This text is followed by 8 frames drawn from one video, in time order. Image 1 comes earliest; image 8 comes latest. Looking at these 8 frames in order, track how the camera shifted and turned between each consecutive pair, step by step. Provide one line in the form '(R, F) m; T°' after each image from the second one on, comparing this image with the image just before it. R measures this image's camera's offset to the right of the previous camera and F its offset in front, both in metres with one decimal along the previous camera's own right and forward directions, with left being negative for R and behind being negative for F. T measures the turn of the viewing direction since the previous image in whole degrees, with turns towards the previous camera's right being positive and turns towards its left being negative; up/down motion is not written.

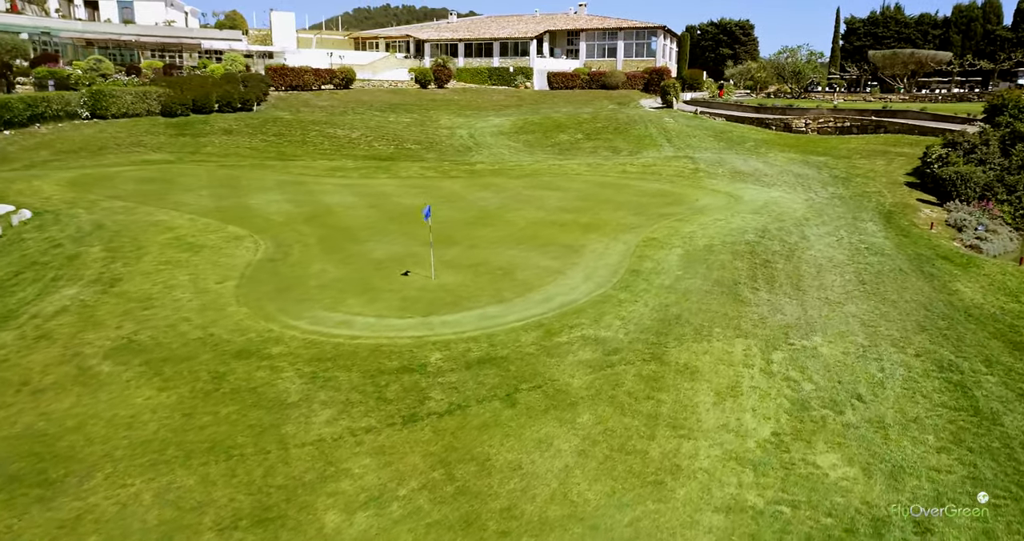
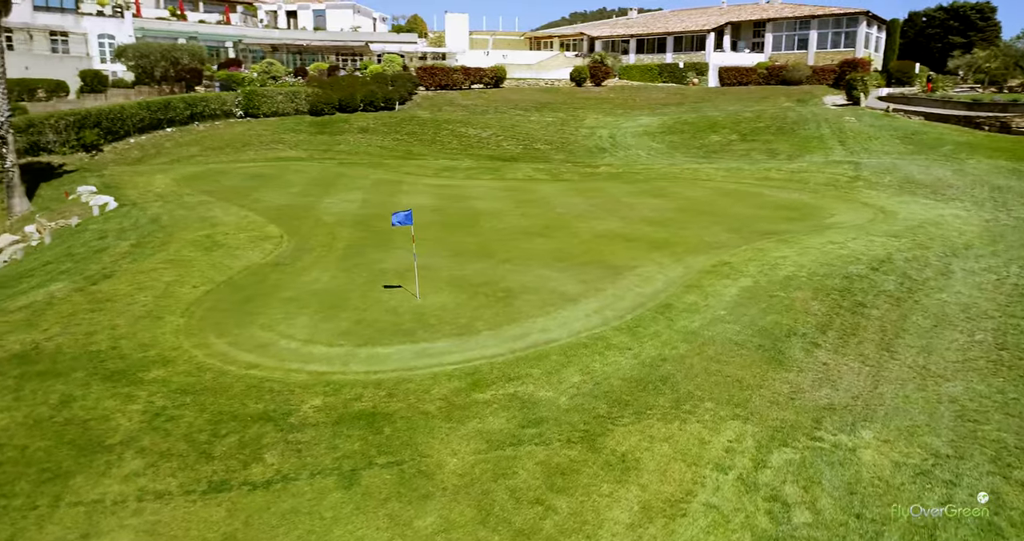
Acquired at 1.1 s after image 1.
(+4.2, +3.9) m; -16°
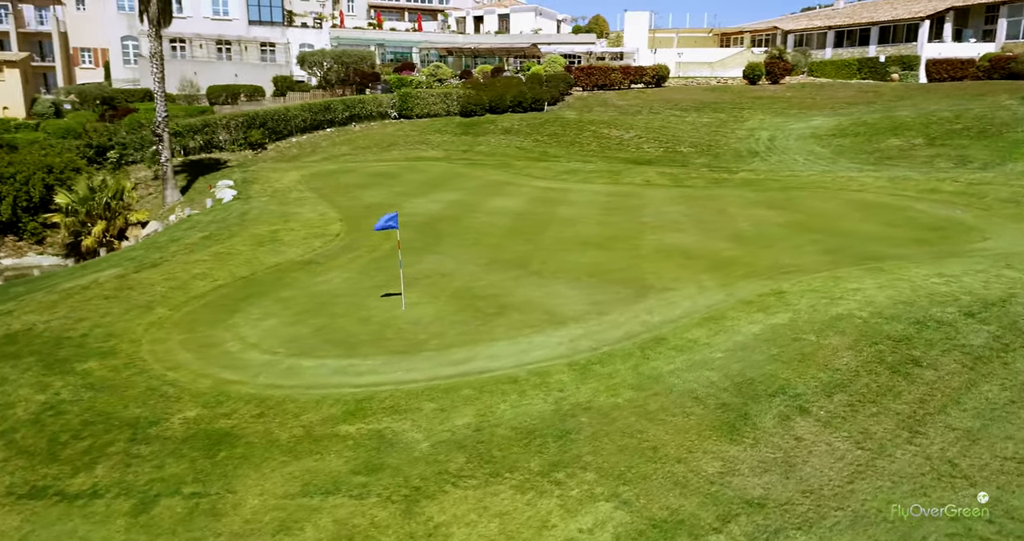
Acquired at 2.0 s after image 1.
(+4.1, +2.2) m; -17°
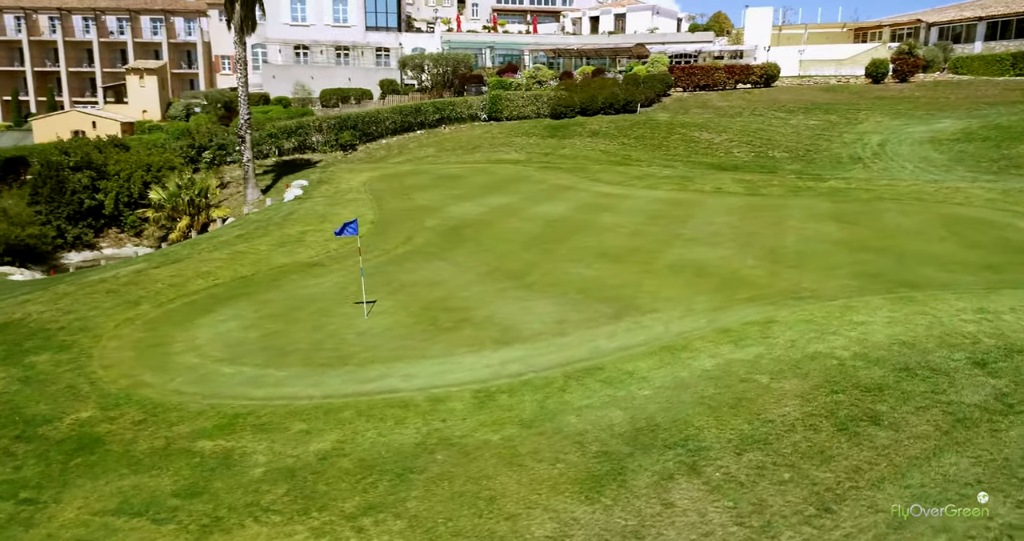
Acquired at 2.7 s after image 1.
(+3.2, +1.2) m; -11°
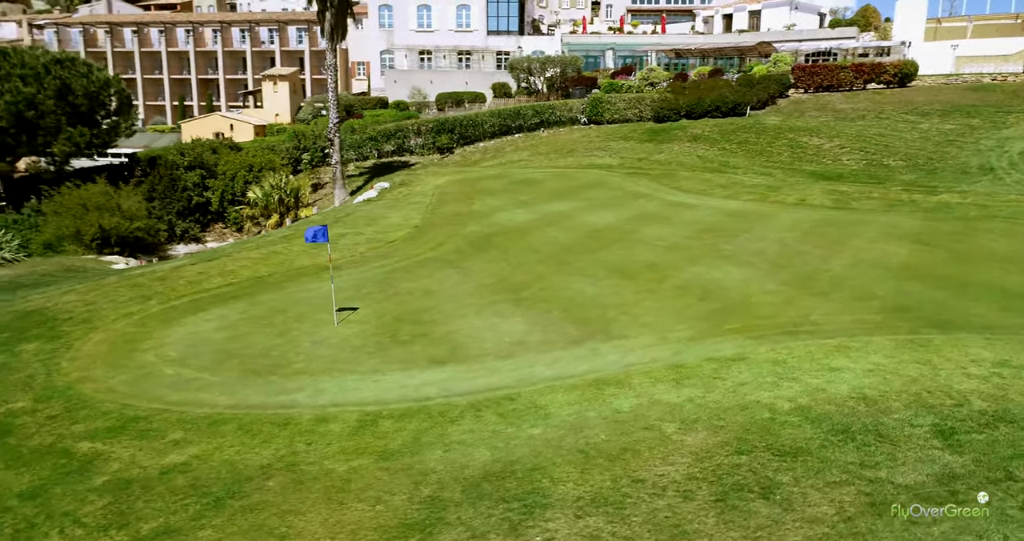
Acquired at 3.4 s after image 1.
(+3.2, +1.1) m; -12°
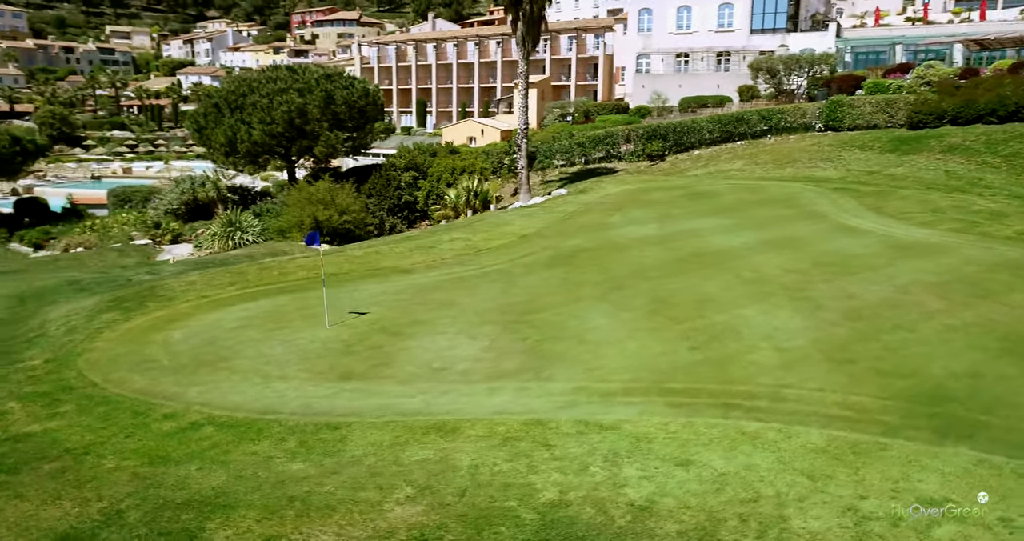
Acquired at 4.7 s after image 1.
(+5.6, +2.2) m; -24°
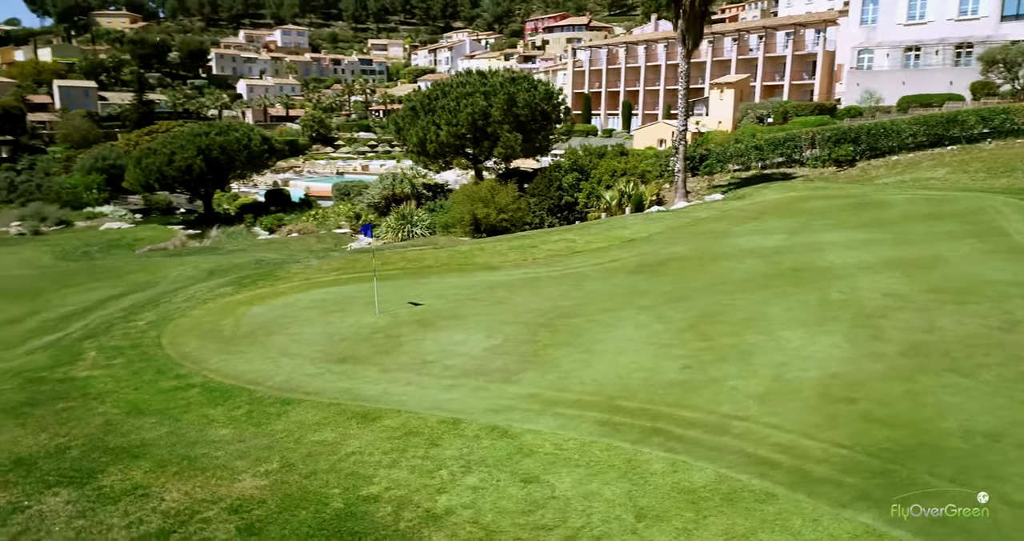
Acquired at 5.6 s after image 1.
(+3.6, +0.7) m; -18°
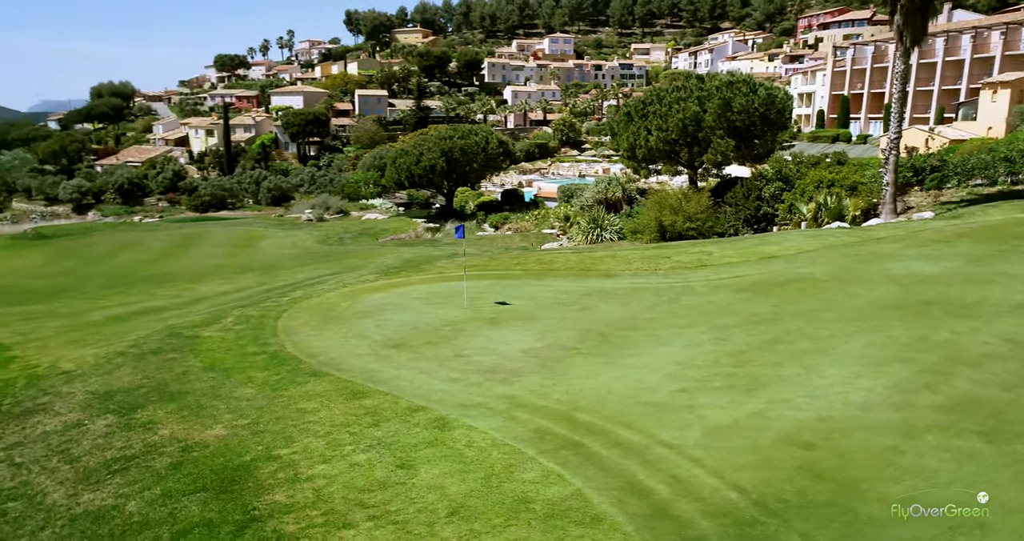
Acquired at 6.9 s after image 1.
(+3.6, +0.2) m; -20°
